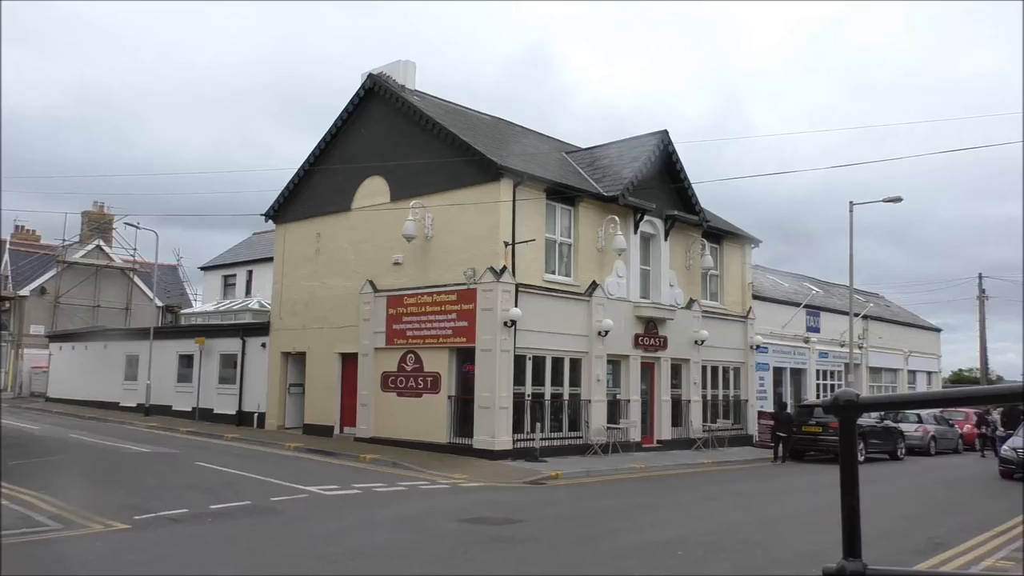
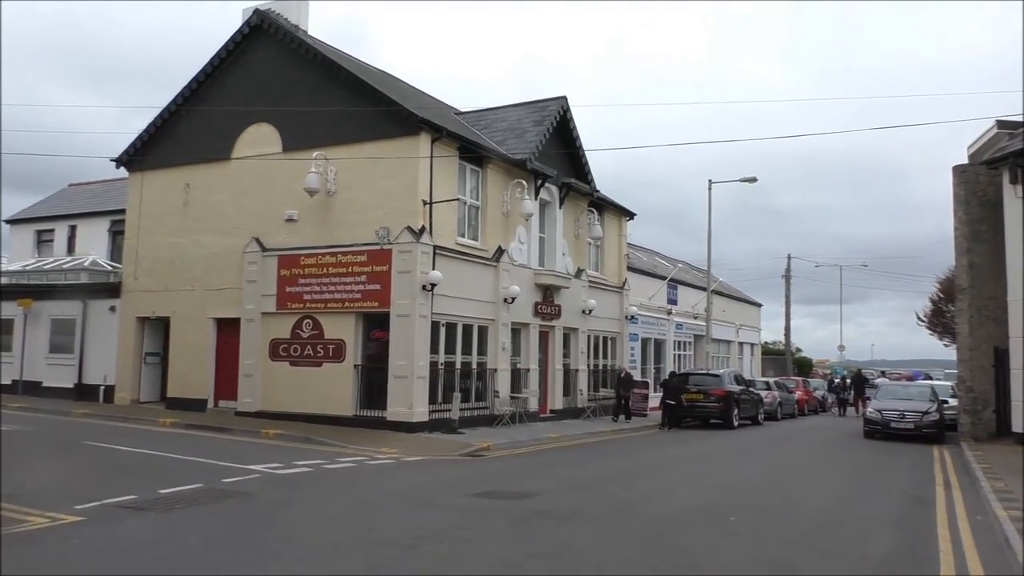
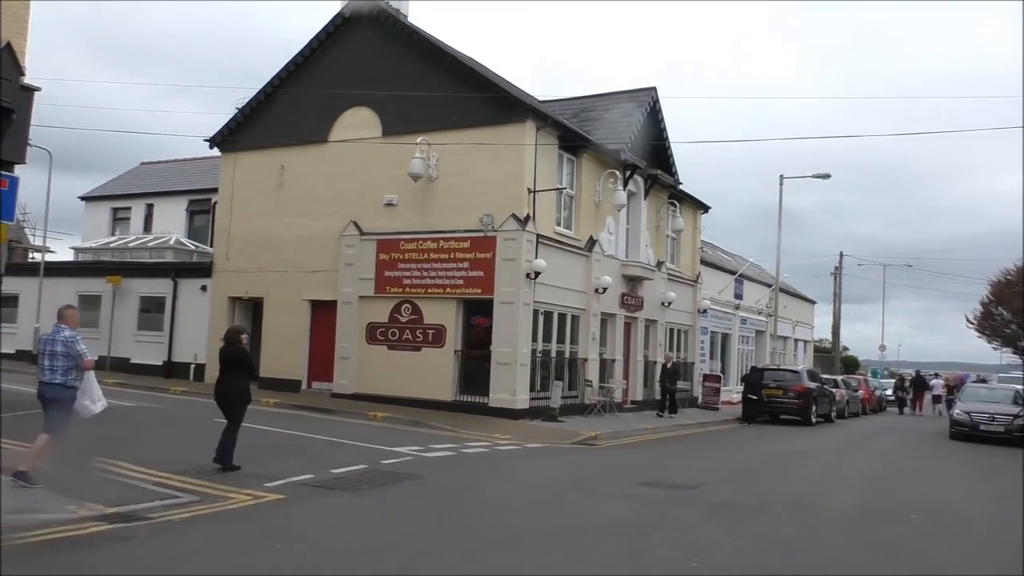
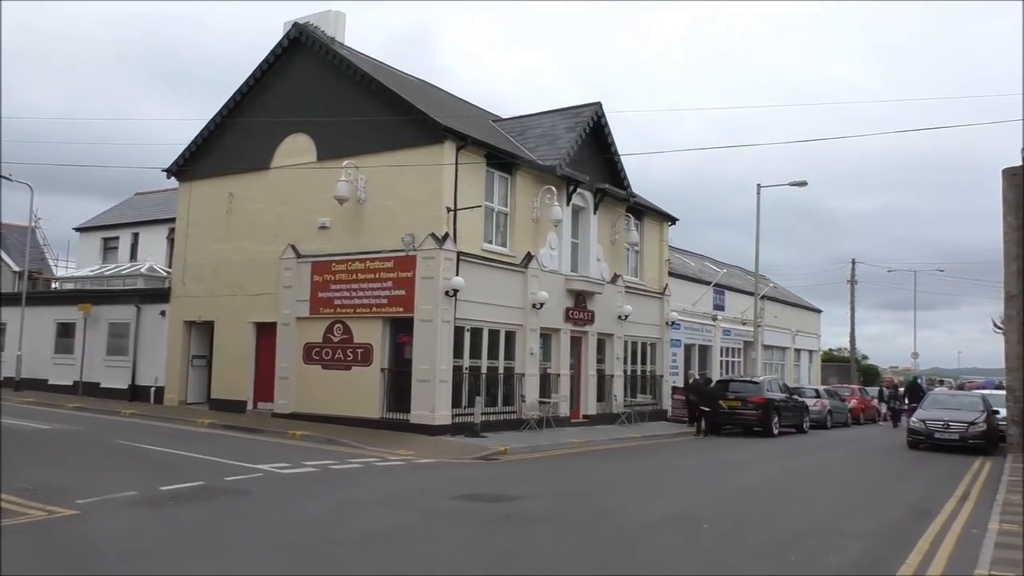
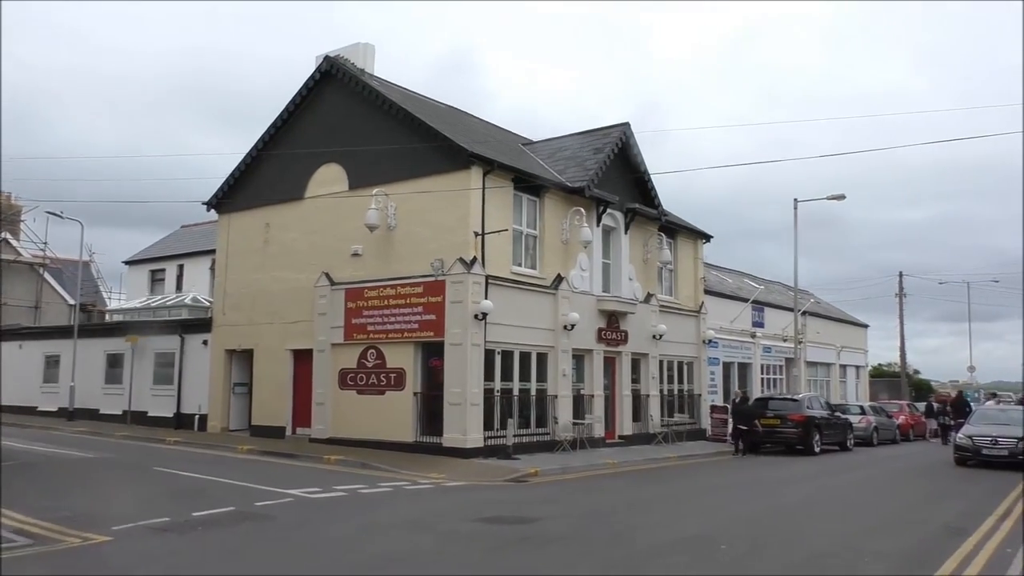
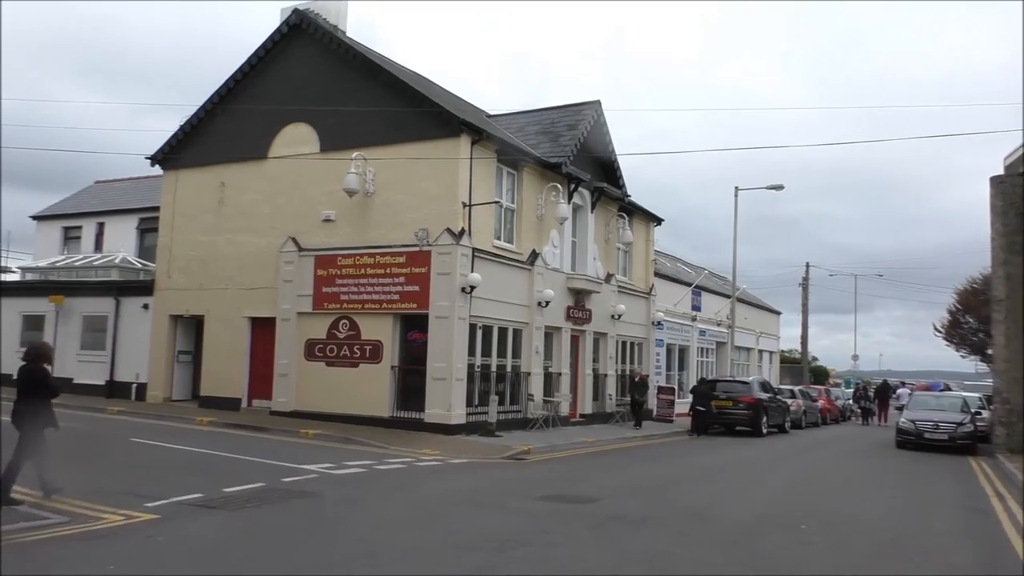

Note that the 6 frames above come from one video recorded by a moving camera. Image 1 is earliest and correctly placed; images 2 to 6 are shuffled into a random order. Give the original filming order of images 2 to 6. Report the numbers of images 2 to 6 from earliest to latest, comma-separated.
5, 4, 2, 6, 3
